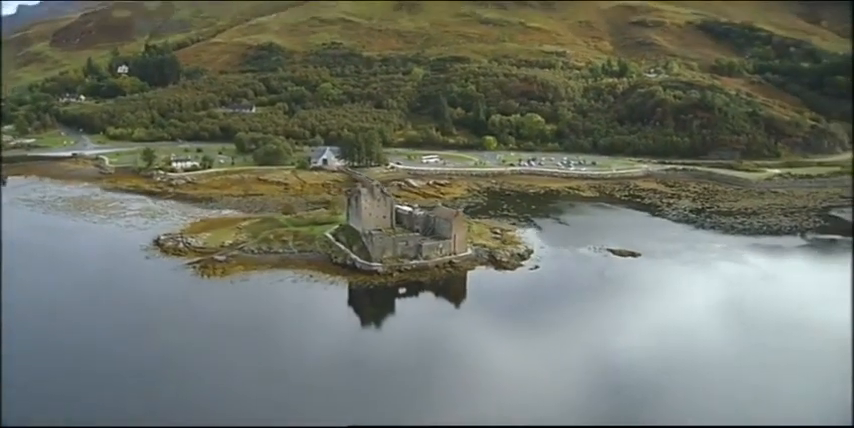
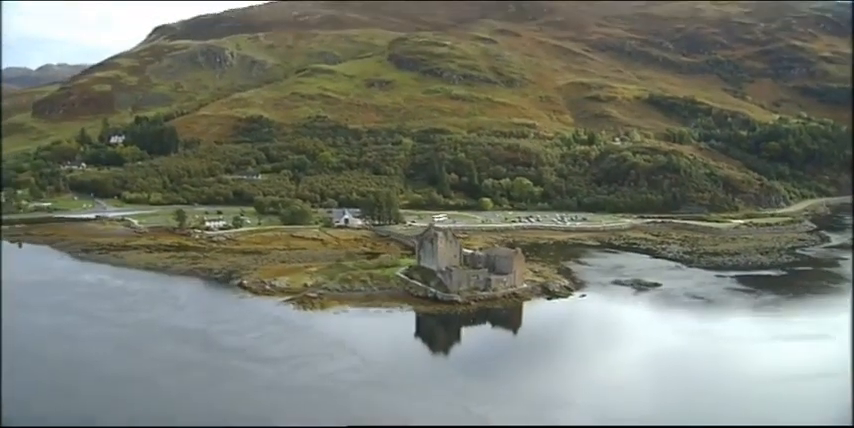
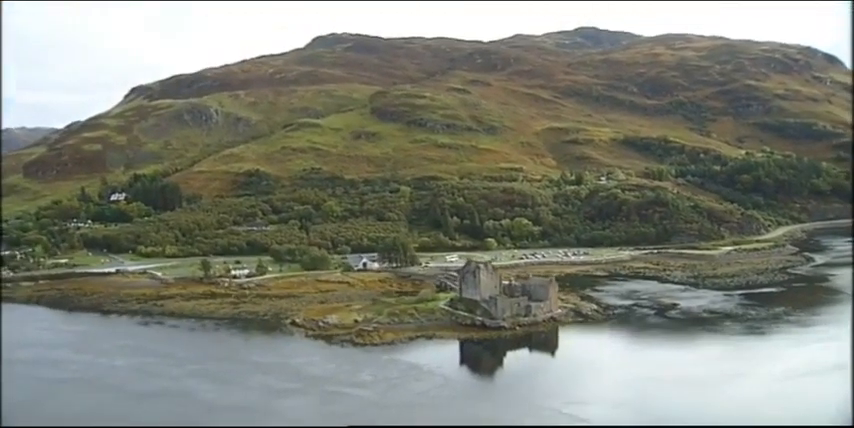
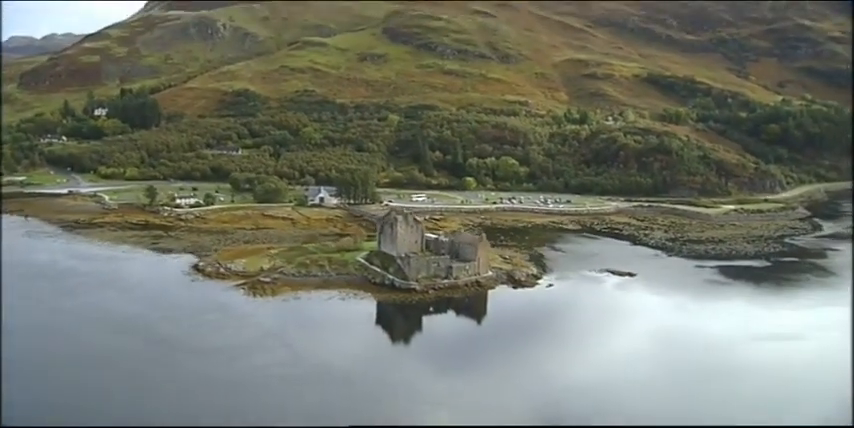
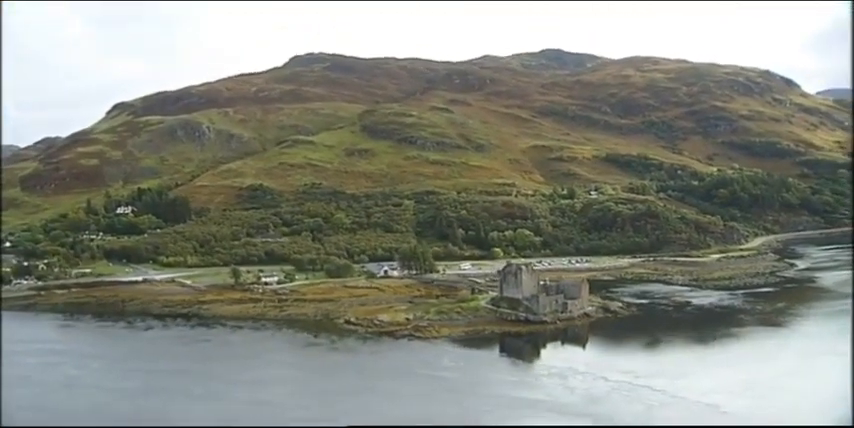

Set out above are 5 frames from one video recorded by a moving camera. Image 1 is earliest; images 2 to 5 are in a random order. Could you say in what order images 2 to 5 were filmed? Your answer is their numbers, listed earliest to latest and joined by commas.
4, 2, 3, 5
